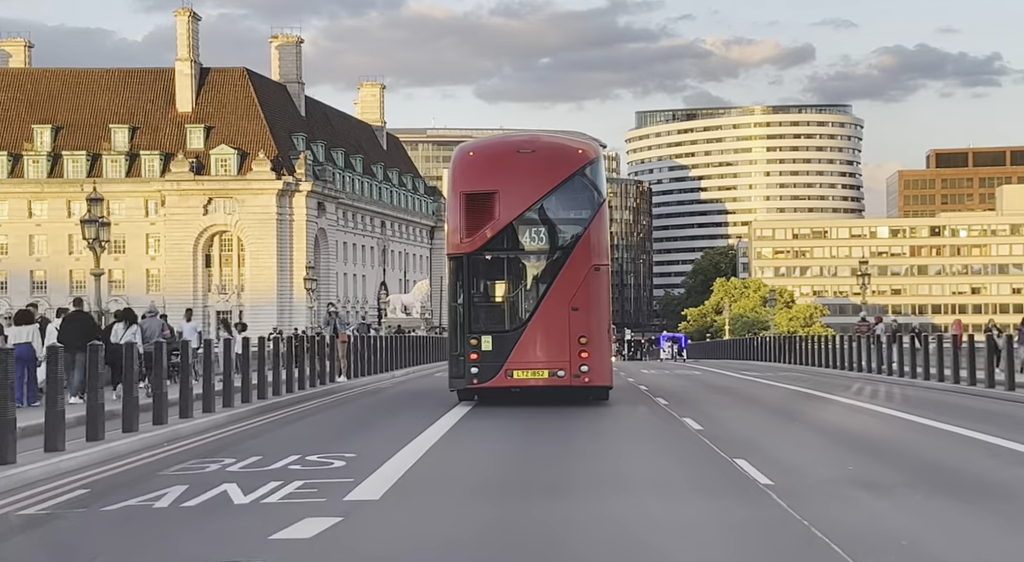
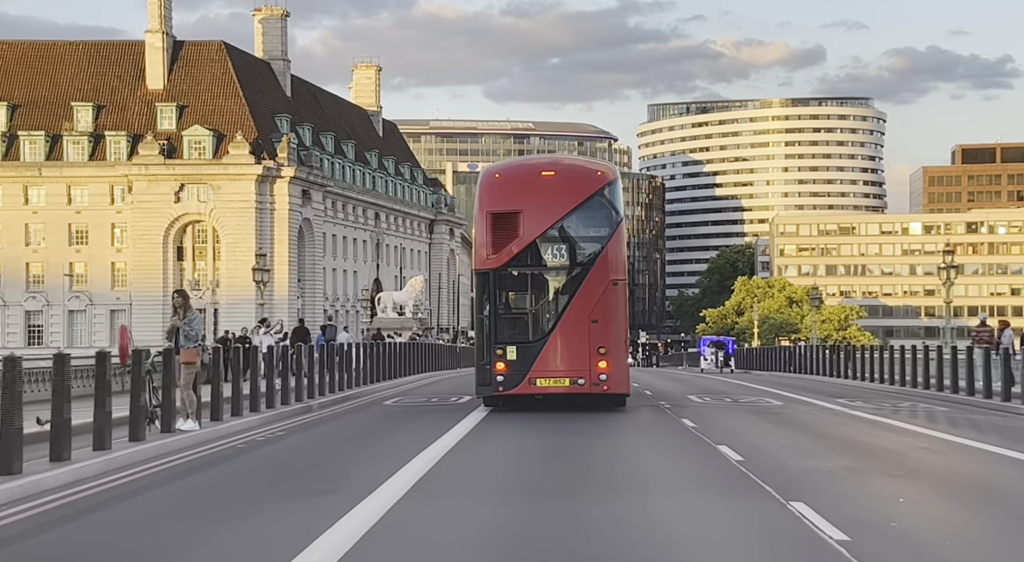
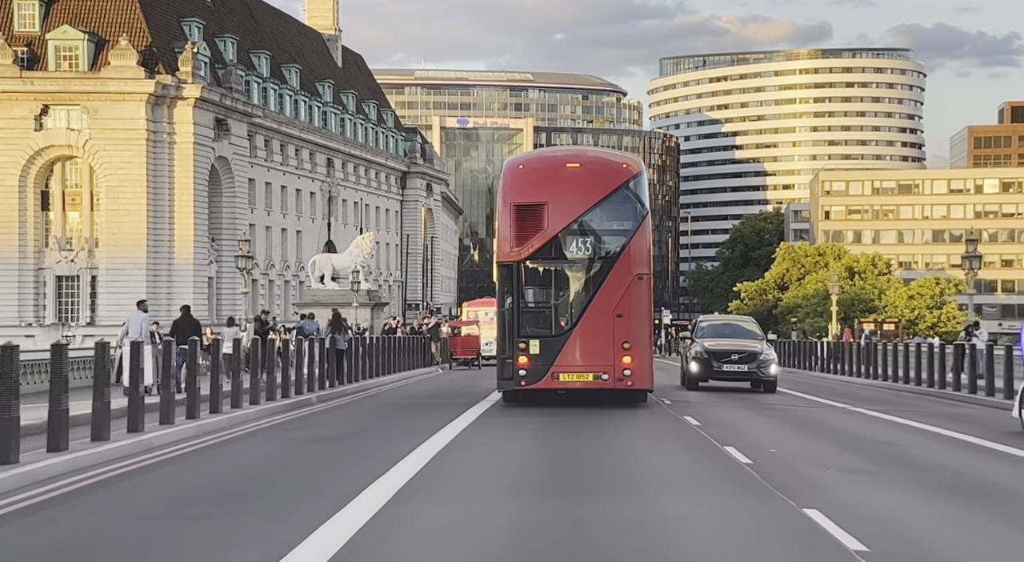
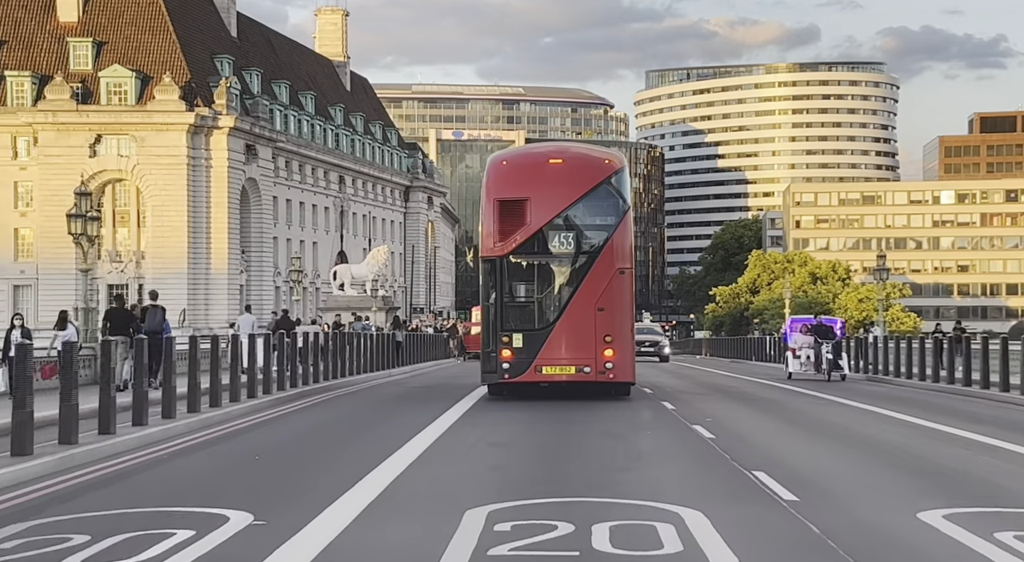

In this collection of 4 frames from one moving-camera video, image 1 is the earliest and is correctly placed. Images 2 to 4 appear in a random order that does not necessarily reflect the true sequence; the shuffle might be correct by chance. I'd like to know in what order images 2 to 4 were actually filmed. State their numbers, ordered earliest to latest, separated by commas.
2, 4, 3
